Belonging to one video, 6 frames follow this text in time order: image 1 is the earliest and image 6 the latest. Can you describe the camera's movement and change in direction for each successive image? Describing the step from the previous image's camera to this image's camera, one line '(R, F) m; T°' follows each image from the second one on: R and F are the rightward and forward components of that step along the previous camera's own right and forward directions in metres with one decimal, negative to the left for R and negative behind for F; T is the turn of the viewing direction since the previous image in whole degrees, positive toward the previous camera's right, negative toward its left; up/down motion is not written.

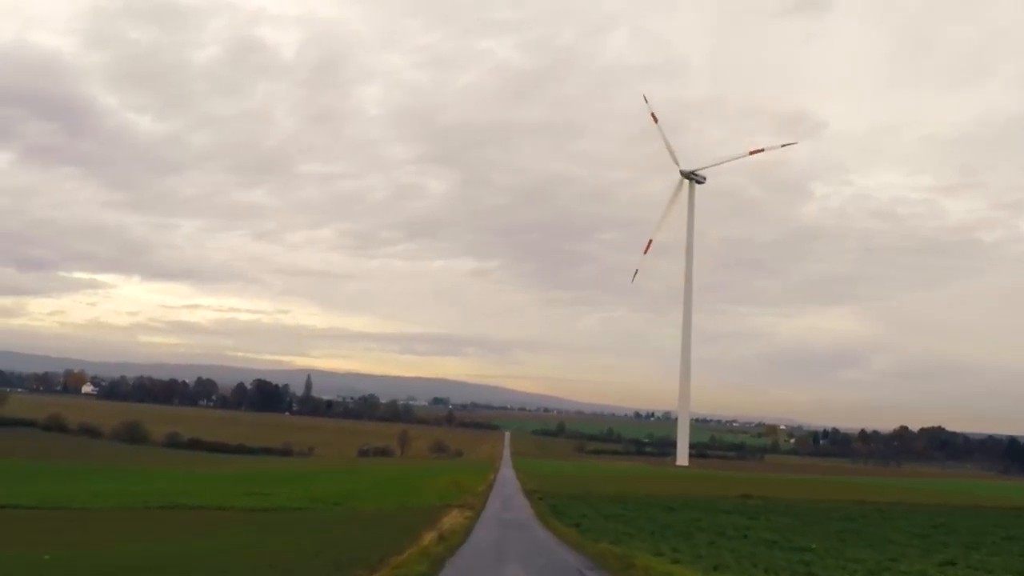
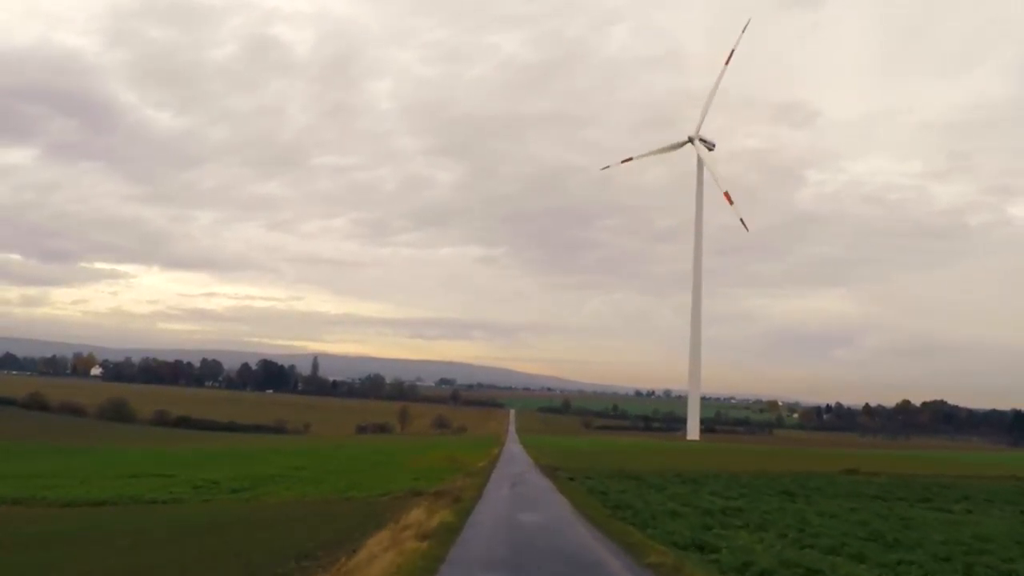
(-0.1, +3.4) m; 0°
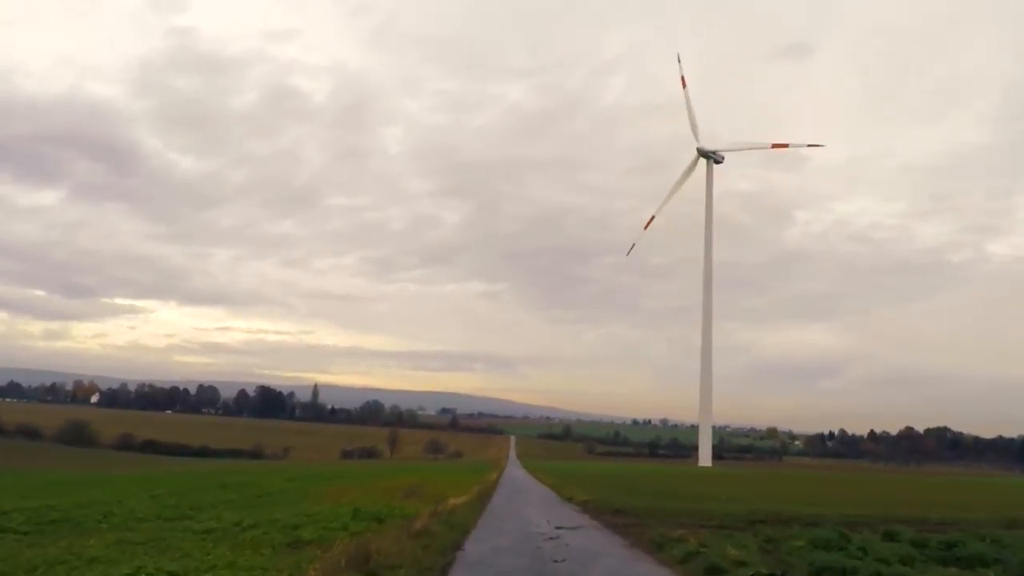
(0.0, +5.2) m; 0°
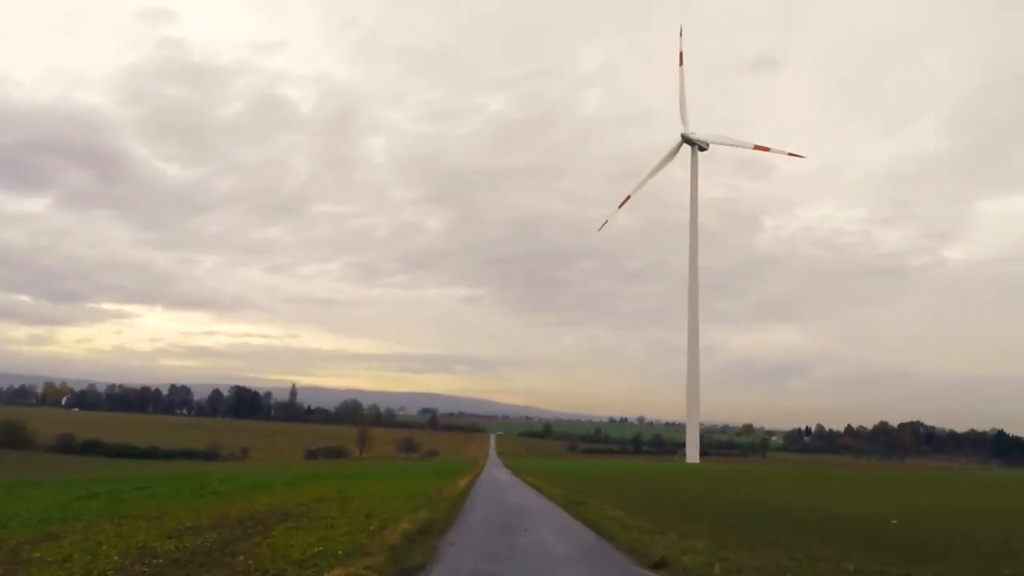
(-0.1, +4.3) m; +1°
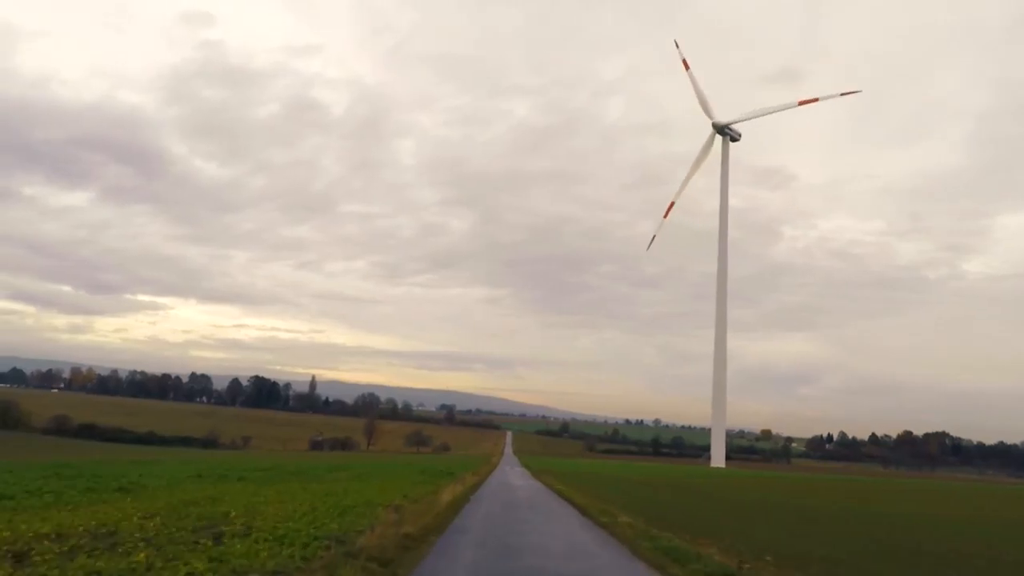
(0.0, +3.2) m; -1°
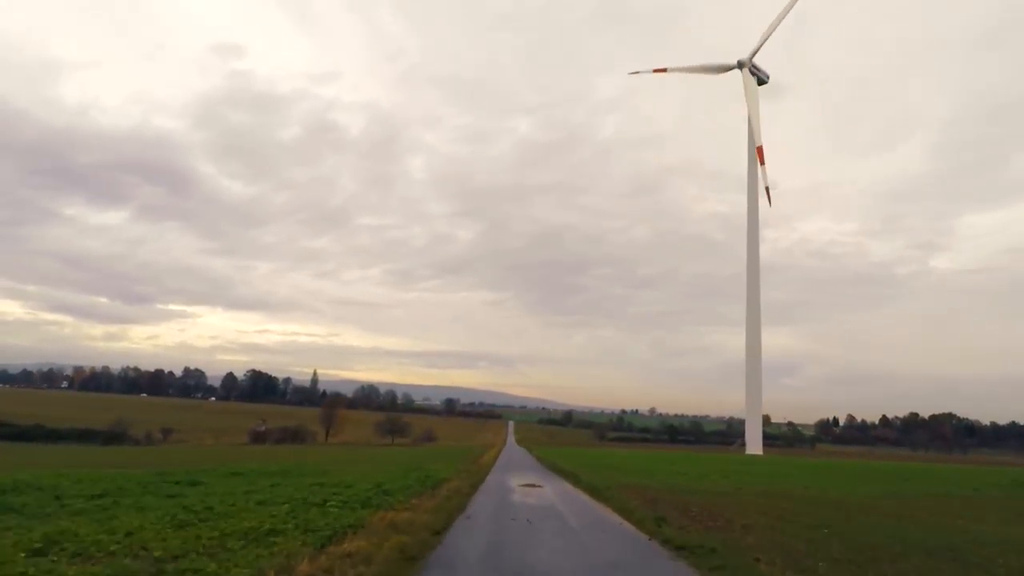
(-0.1, +11.5) m; 0°
